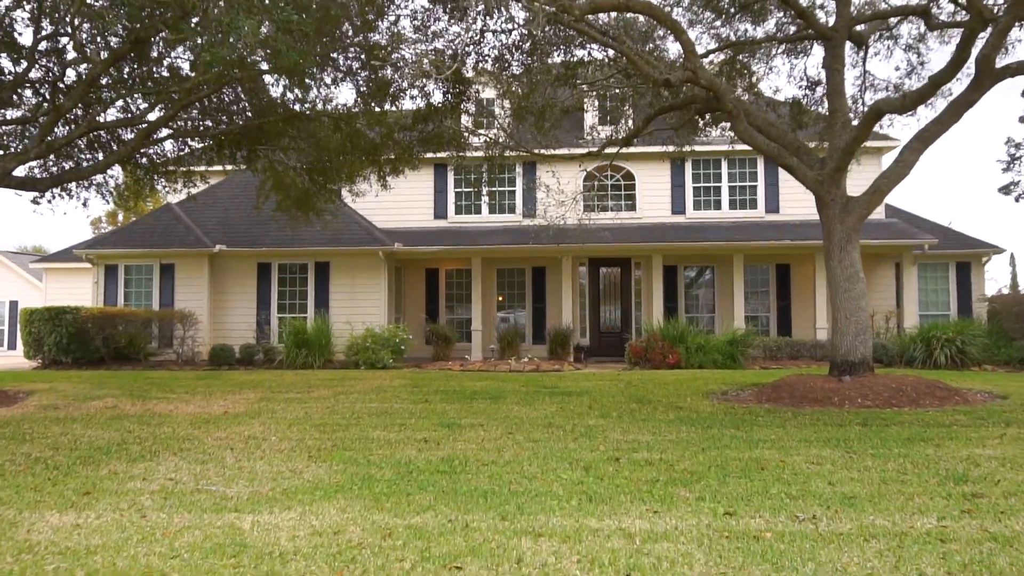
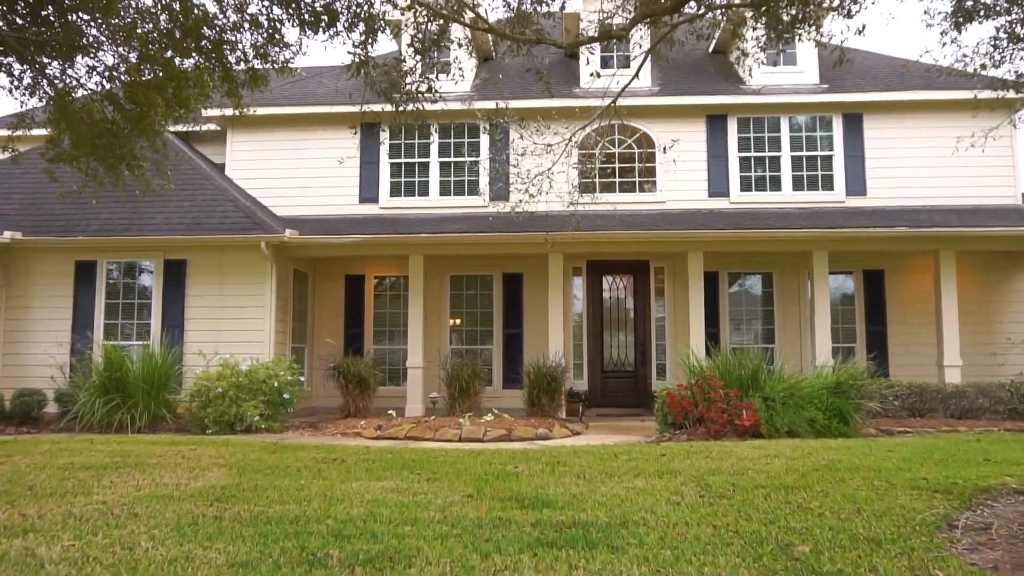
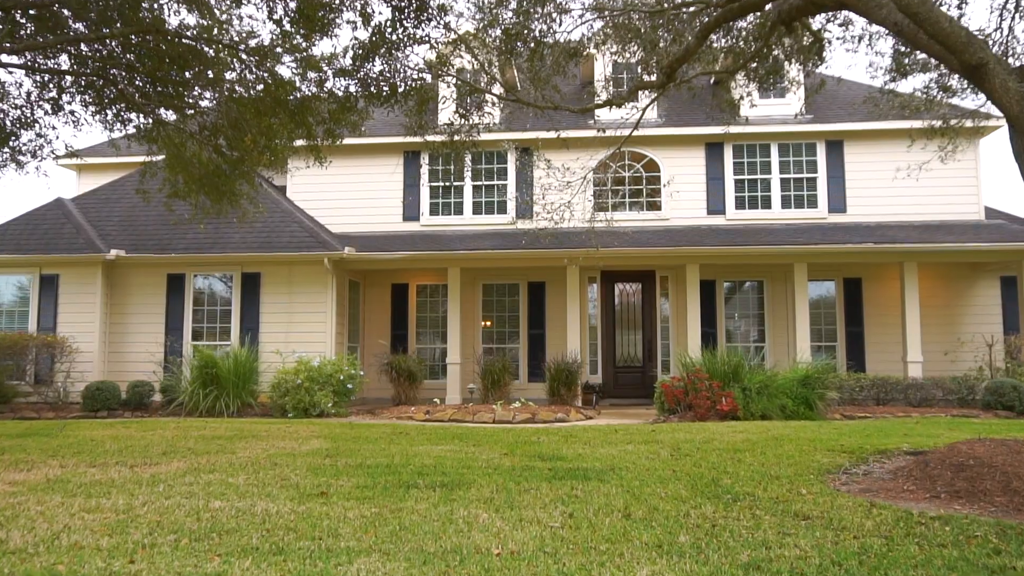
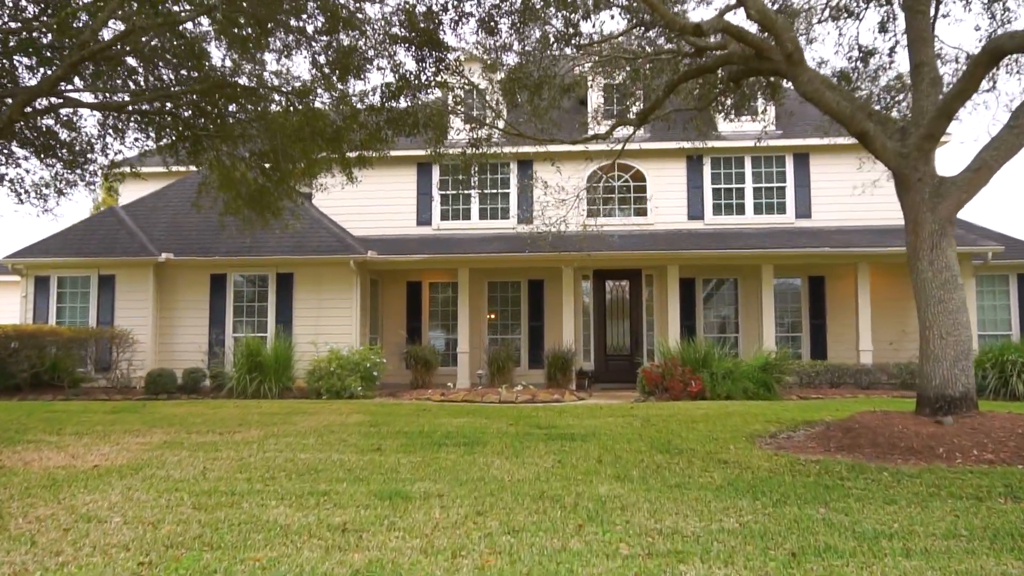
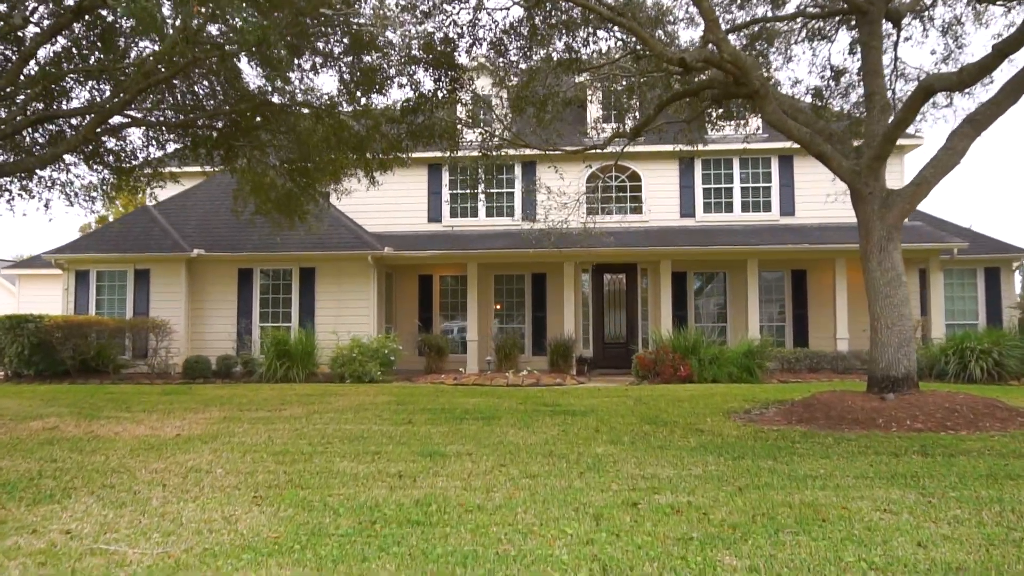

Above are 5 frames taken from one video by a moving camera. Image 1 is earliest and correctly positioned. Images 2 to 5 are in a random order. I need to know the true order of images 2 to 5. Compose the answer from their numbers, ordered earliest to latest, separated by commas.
5, 4, 3, 2
